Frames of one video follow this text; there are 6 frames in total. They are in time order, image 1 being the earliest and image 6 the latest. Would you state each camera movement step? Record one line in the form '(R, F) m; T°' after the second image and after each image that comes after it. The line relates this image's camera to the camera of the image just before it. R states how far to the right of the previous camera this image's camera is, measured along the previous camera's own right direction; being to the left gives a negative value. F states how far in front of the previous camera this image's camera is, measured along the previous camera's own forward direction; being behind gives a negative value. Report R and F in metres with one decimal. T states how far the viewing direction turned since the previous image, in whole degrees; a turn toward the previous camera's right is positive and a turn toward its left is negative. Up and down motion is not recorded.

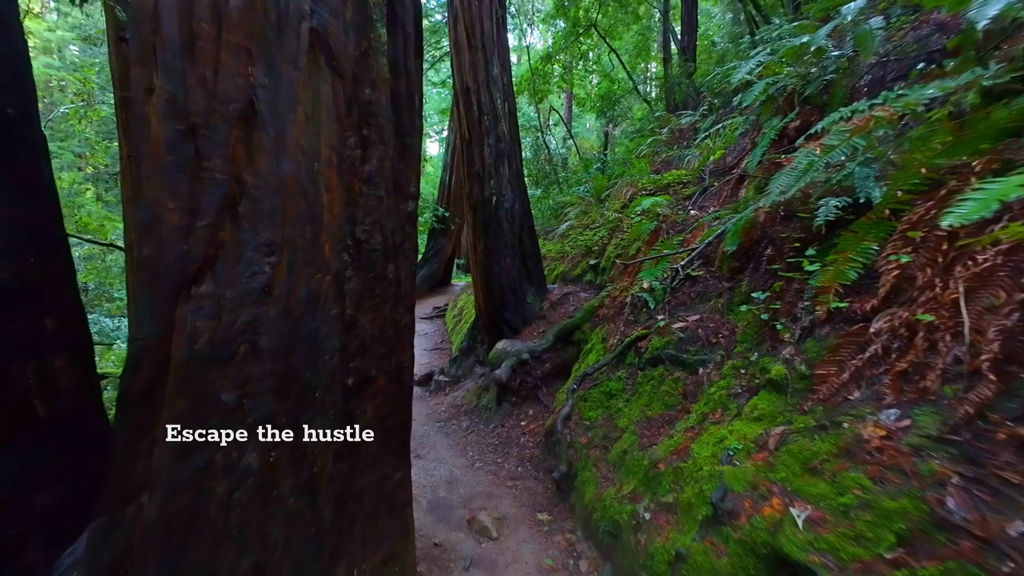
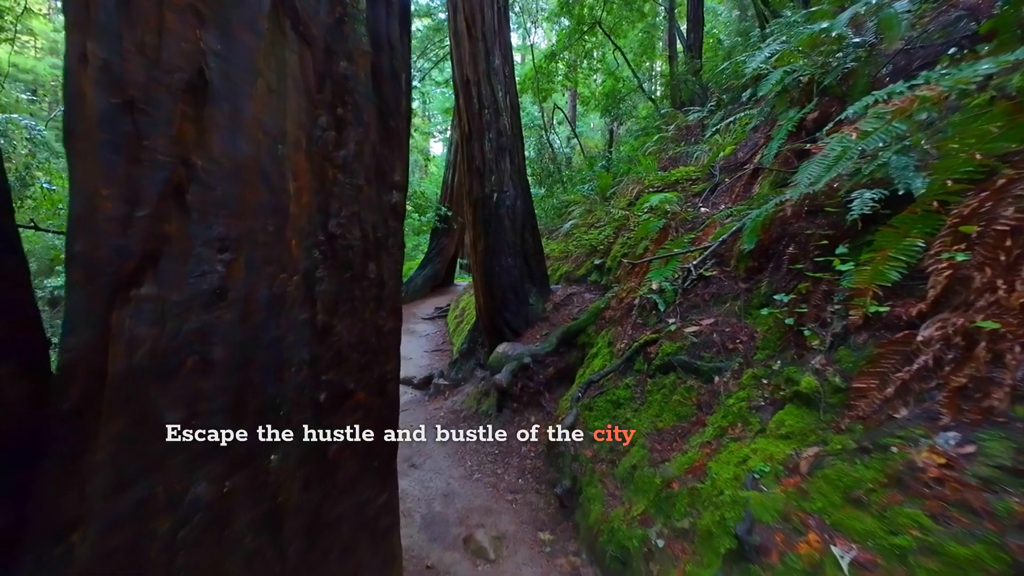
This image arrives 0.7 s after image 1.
(0.0, +0.2) m; 0°
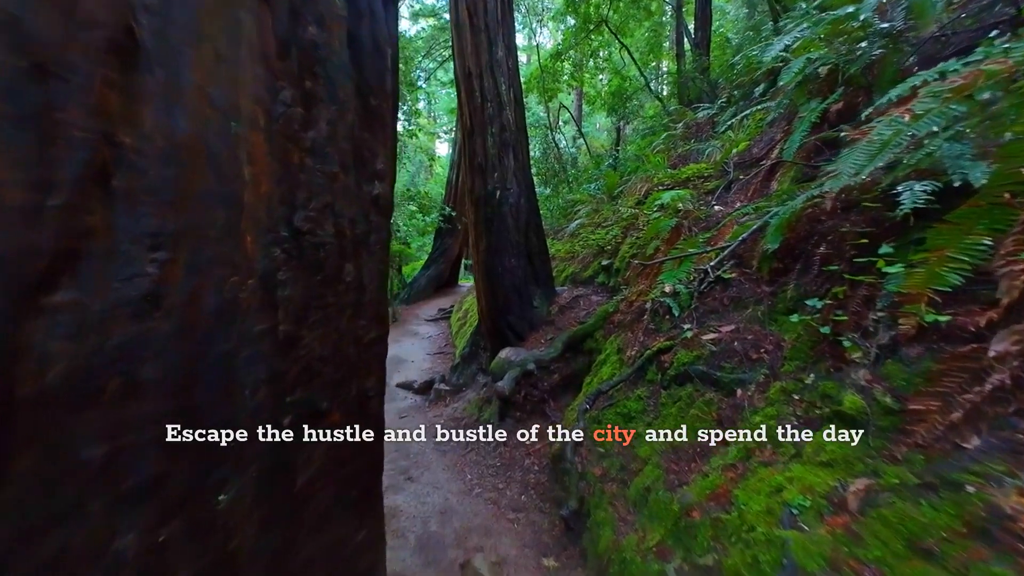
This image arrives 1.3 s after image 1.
(0.0, +0.3) m; -1°
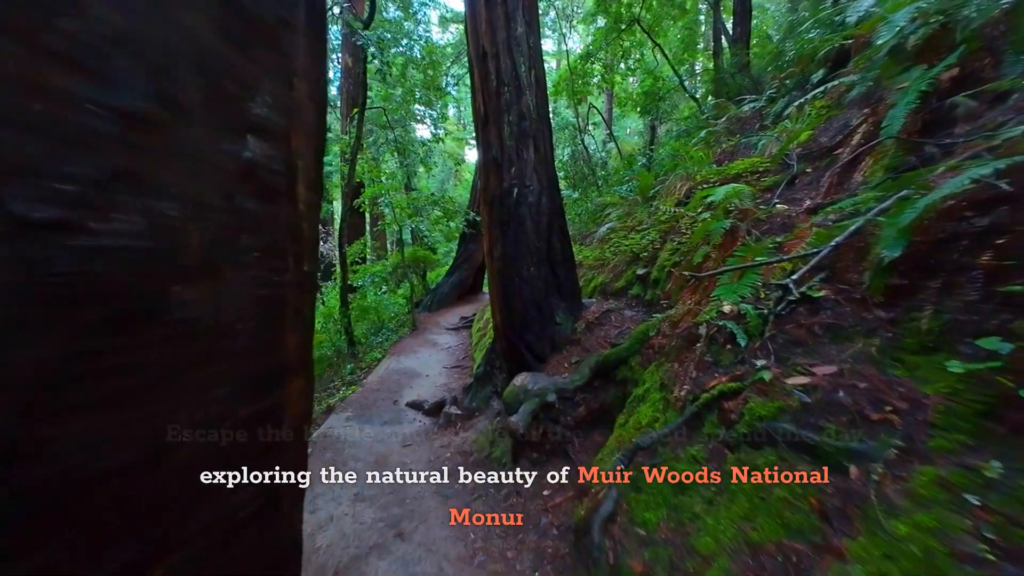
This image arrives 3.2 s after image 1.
(+0.1, +0.8) m; -4°
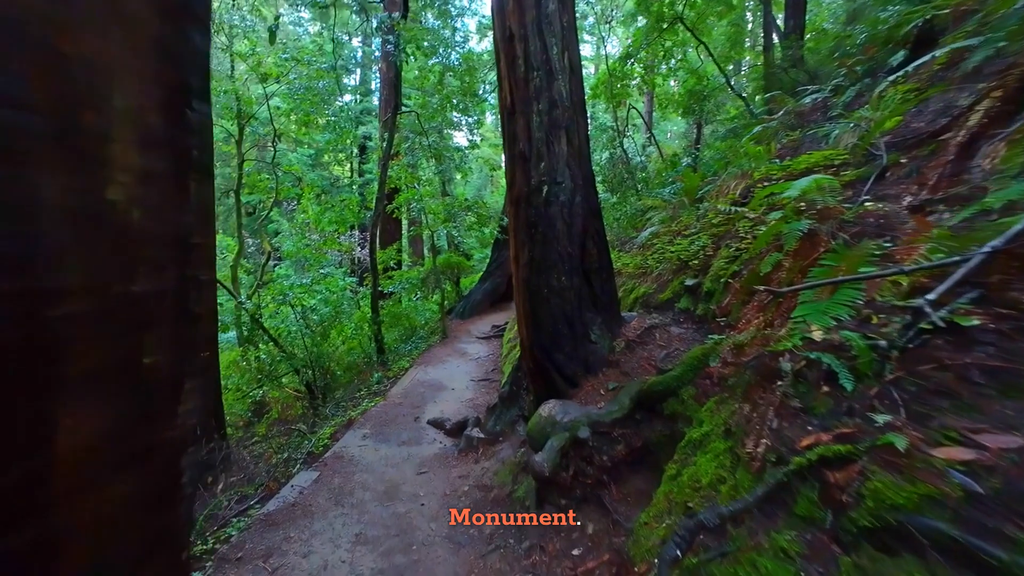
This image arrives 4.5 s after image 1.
(+0.1, +0.6) m; -5°
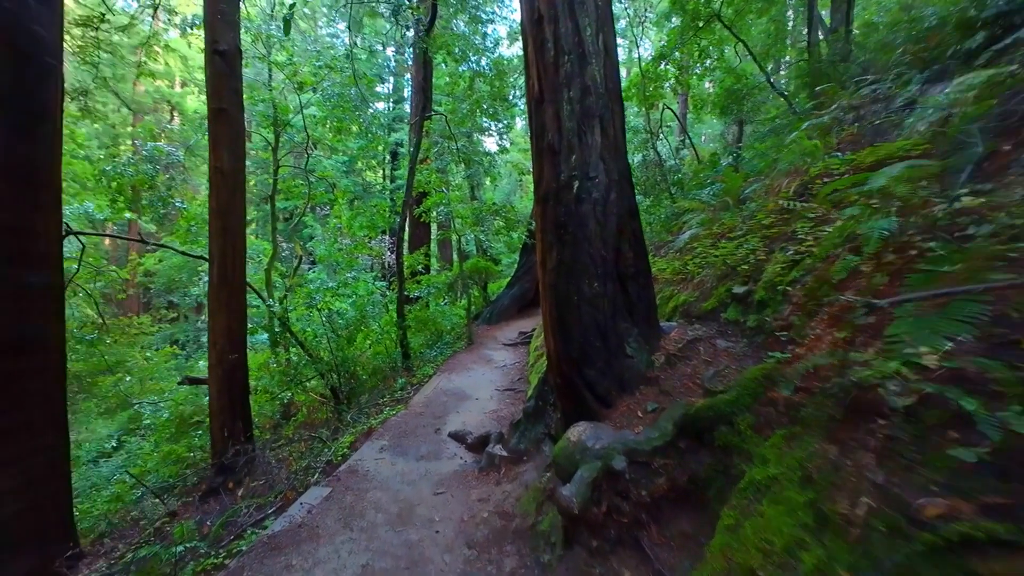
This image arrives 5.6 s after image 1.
(0.0, +0.4) m; -4°
